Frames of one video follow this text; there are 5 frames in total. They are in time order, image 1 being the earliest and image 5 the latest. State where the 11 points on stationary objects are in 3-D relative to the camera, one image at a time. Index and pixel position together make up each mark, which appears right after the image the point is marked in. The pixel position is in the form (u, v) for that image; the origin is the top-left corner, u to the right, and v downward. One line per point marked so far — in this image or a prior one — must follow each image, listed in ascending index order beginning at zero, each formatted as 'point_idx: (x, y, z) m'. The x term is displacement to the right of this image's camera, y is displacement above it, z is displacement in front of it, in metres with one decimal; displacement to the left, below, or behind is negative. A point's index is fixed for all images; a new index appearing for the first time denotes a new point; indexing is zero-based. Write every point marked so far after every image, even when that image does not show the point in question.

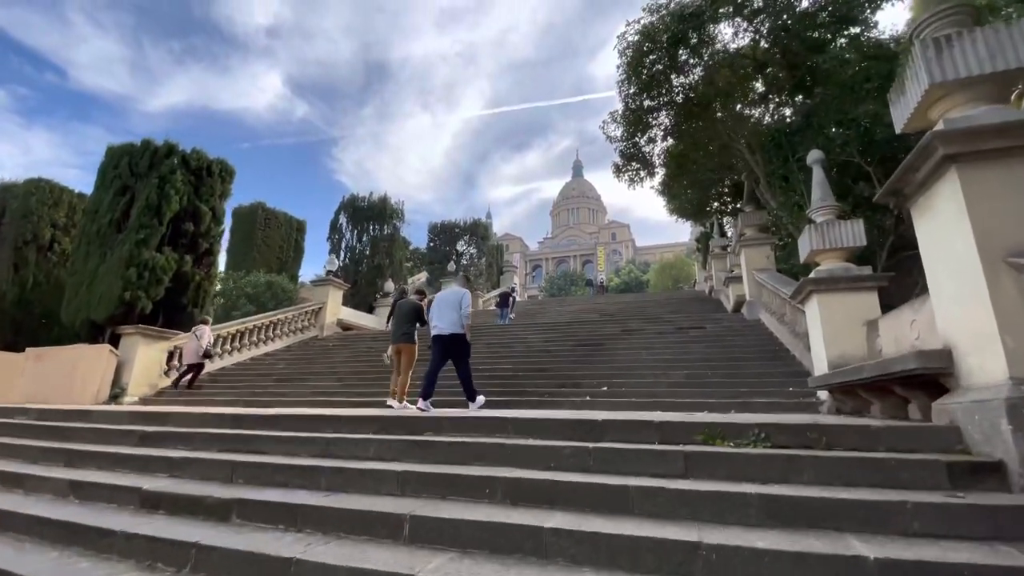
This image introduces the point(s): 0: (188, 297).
0: (-7.3, -0.2, +10.7) m
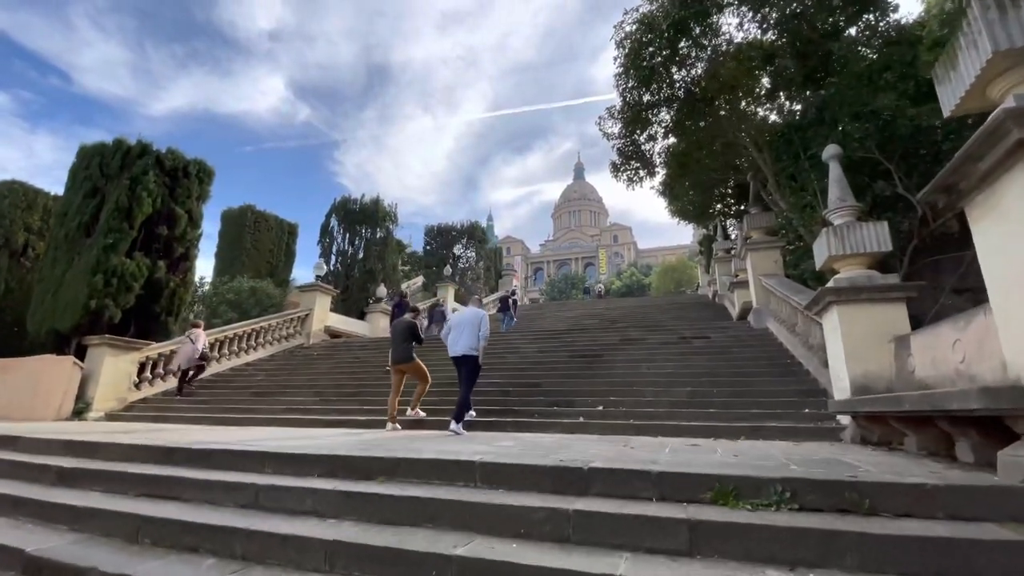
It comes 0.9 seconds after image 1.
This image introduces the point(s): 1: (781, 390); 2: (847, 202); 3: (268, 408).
0: (-7.5, -0.3, +10.1) m
1: (+3.4, -1.3, +6.1) m
2: (+3.7, +1.0, +5.2) m
3: (-4.3, -2.1, +8.3) m
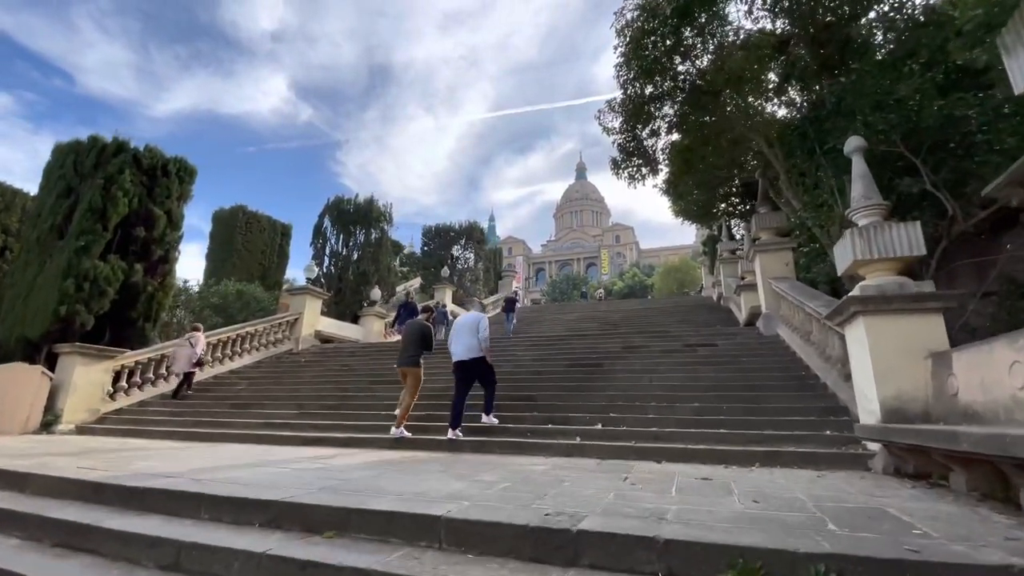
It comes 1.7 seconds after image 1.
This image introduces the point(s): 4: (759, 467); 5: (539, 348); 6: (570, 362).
0: (-7.6, -0.4, +9.6) m
1: (+3.3, -1.4, +5.5) m
2: (+3.6, +0.9, +4.7) m
3: (-4.4, -2.2, +7.8) m
4: (+2.3, -1.7, +4.4) m
5: (+0.6, -1.3, +10.2) m
6: (+1.1, -1.4, +8.7) m
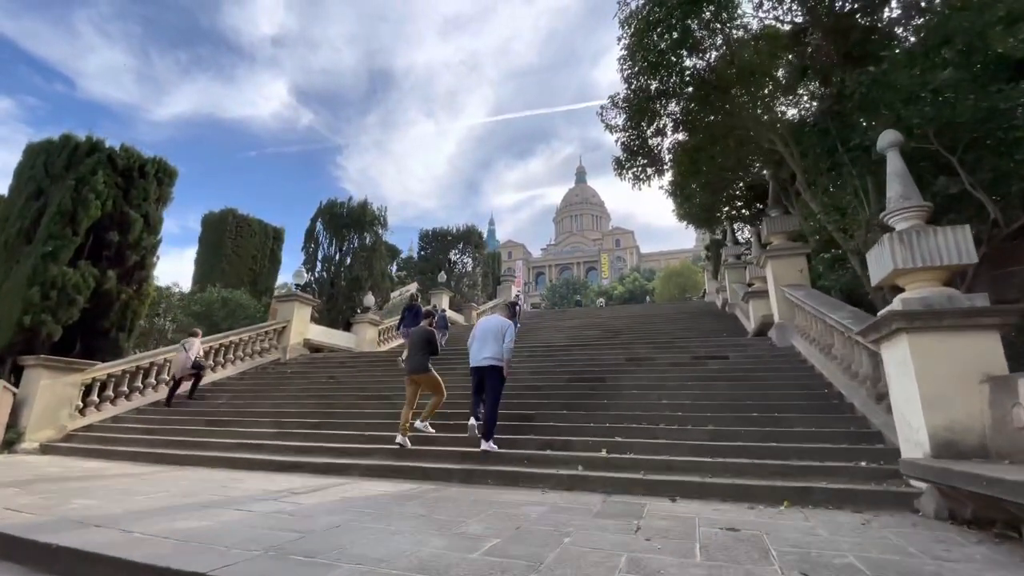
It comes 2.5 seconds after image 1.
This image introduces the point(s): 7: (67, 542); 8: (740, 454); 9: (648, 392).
0: (-7.7, -0.6, +9.1) m
1: (+3.3, -1.5, +4.9) m
2: (+3.5, +0.8, +4.1) m
3: (-4.5, -2.3, +7.2) m
4: (+2.2, -1.8, +3.9) m
5: (+0.5, -1.4, +9.6) m
6: (+1.0, -1.5, +8.1) m
7: (-2.7, -1.5, +2.9) m
8: (+2.3, -1.7, +4.8) m
9: (+1.9, -1.5, +6.7) m
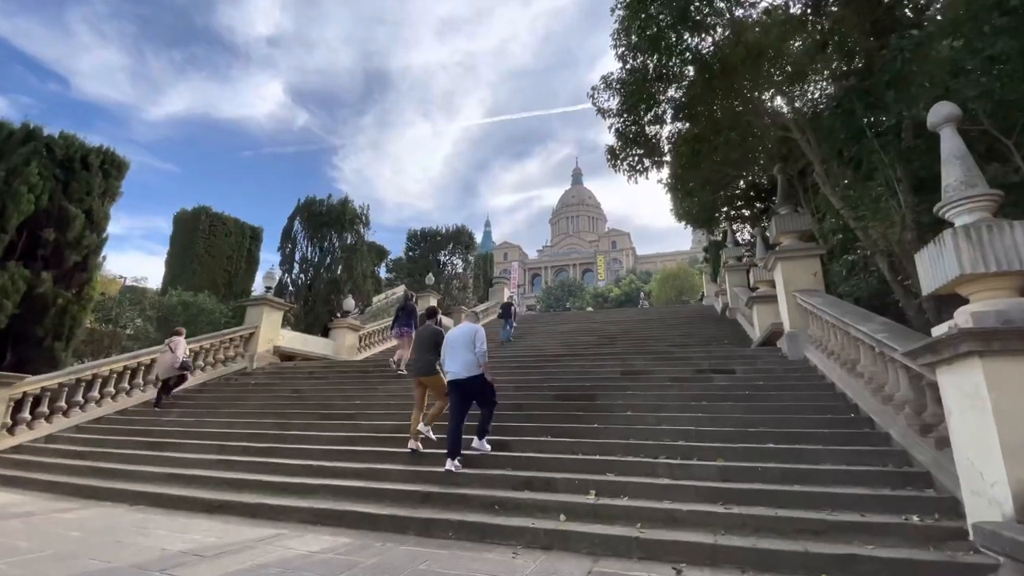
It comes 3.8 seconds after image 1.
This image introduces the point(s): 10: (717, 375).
0: (-8.0, -0.7, +8.1) m
1: (+3.0, -1.6, +4.1) m
2: (+3.2, +0.7, +3.3) m
3: (-4.8, -2.4, +6.3) m
4: (+2.0, -1.8, +3.0) m
5: (+0.2, -1.5, +8.7) m
6: (+0.7, -1.6, +7.2) m
7: (-3.0, -1.6, +2.0) m
8: (+2.0, -1.7, +3.9) m
9: (+1.6, -1.6, +5.9) m
10: (+3.0, -1.3, +7.0) m
